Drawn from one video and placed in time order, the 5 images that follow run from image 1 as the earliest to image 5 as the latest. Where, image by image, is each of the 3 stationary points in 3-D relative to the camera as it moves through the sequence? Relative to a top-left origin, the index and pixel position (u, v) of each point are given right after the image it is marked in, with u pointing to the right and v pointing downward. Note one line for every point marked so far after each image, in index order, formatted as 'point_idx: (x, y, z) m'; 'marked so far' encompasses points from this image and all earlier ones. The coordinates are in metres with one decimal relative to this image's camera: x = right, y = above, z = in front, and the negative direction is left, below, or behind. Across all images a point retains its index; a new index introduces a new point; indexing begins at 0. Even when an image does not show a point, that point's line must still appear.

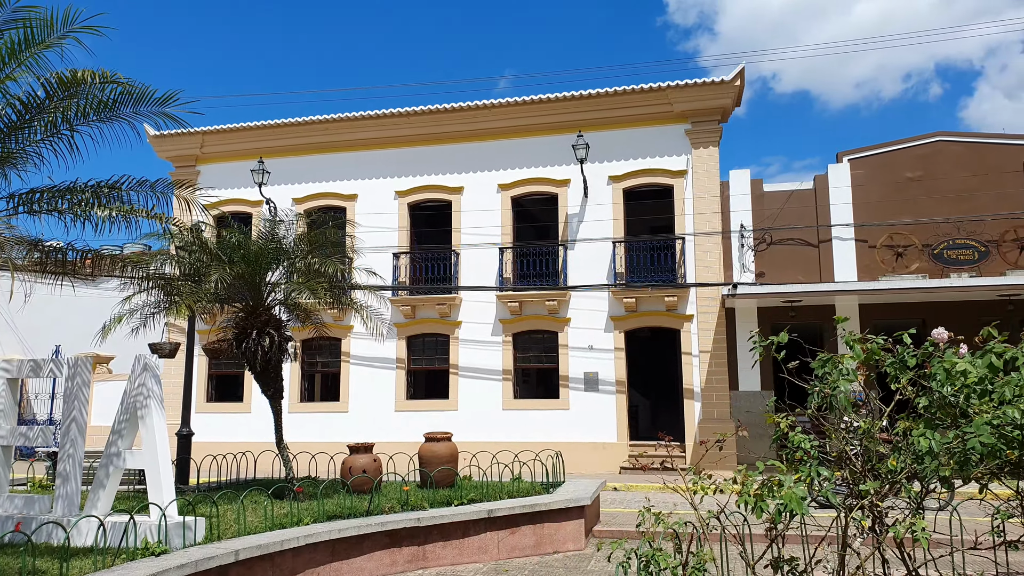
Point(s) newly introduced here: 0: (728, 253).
0: (+4.8, +0.7, +16.7) m
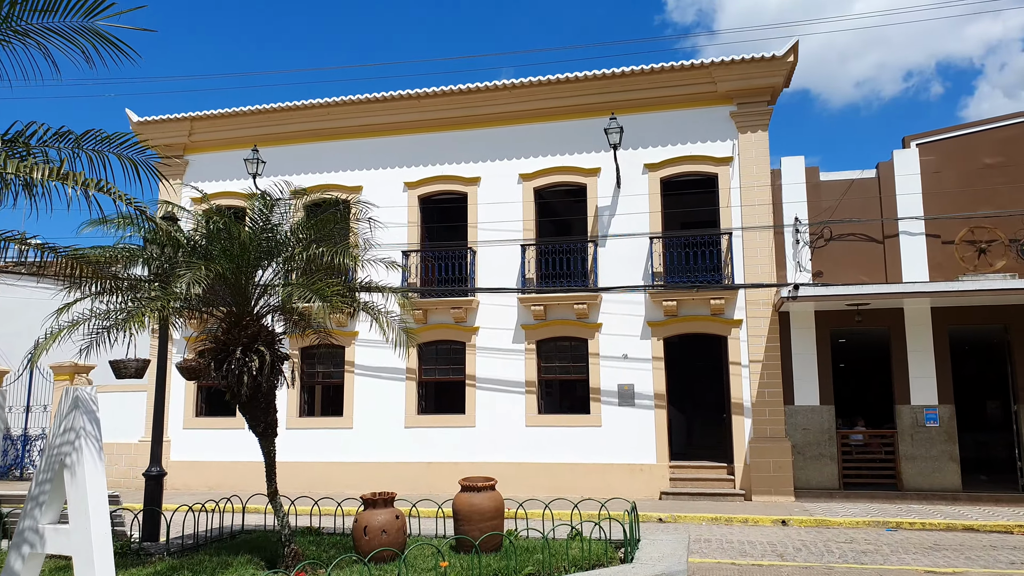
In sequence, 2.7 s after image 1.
0: (+5.3, +0.7, +14.8) m
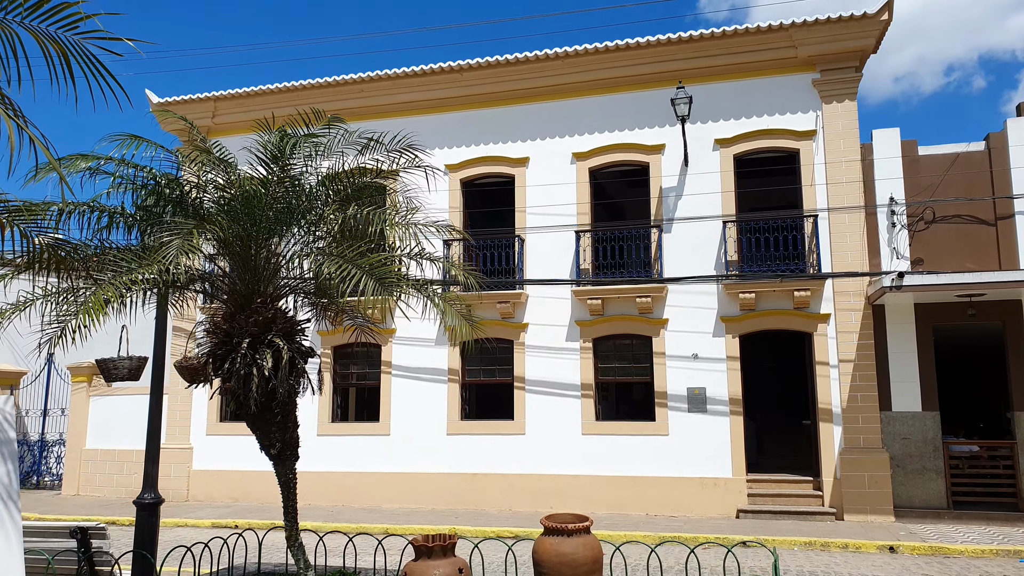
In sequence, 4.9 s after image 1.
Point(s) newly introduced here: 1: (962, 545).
0: (+6.2, +0.9, +13.0) m
1: (+6.1, -3.5, +10.3) m
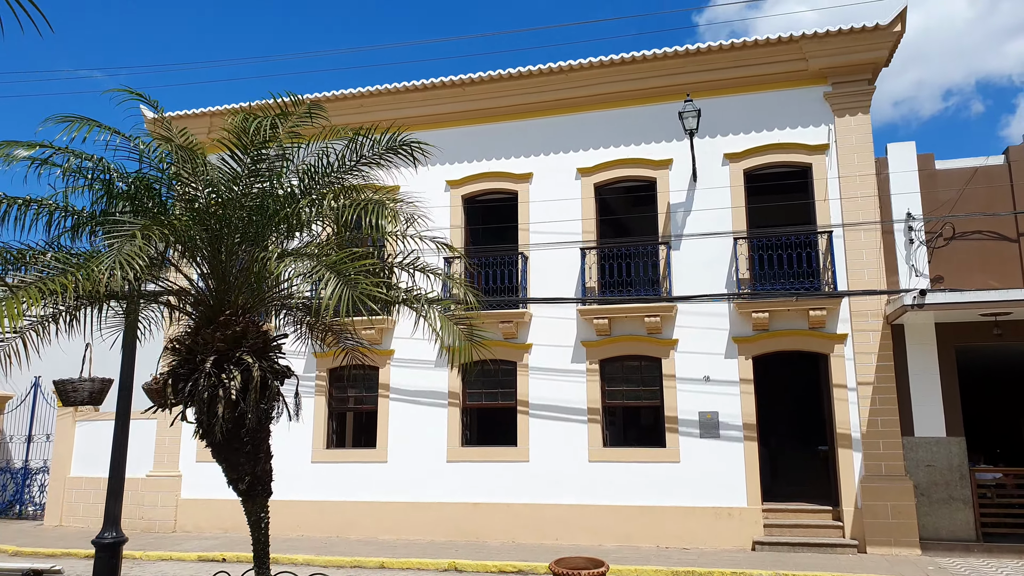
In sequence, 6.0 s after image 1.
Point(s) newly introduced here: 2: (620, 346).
0: (+6.3, +0.6, +12.5) m
1: (+6.2, -3.7, +9.6) m
2: (+1.9, -1.0, +13.0) m
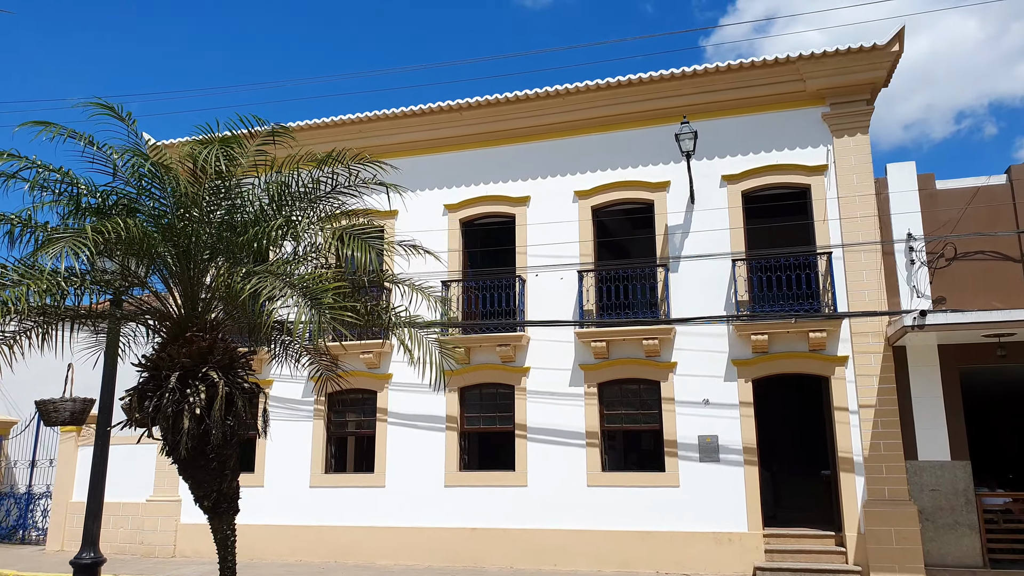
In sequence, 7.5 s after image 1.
0: (+6.2, +0.2, +12.3) m
1: (+6.1, -4.0, +9.3) m
2: (+1.8, -1.4, +12.9) m
